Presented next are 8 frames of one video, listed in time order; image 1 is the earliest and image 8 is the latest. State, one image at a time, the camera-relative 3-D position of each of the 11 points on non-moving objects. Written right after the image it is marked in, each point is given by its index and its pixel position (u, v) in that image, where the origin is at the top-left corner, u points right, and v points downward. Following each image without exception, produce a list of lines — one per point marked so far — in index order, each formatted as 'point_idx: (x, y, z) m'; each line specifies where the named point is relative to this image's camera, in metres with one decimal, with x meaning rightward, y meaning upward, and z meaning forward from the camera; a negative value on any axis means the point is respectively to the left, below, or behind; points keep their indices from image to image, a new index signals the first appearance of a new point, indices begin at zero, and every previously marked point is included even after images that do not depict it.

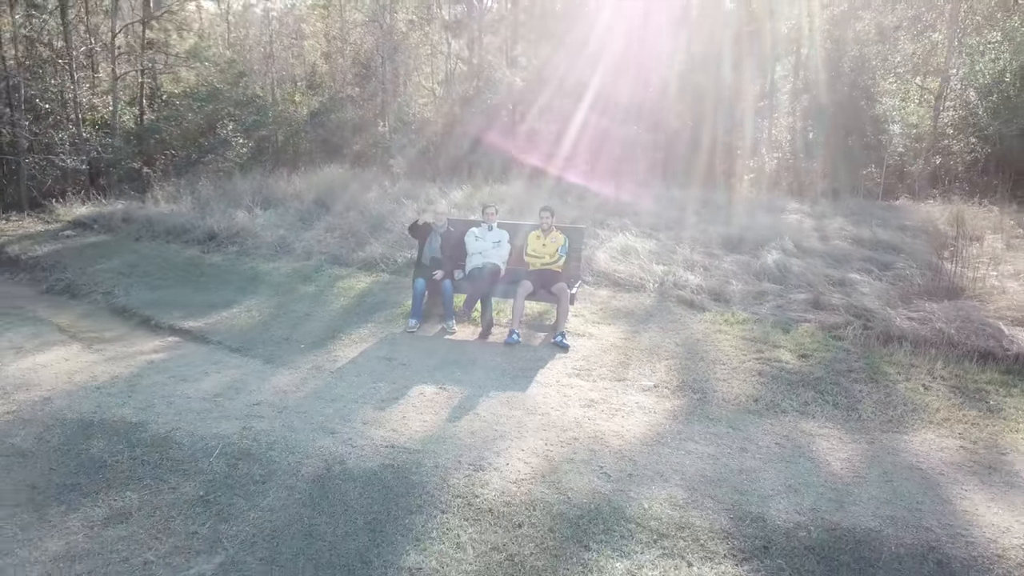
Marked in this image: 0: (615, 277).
0: (+0.8, +0.1, +6.2) m
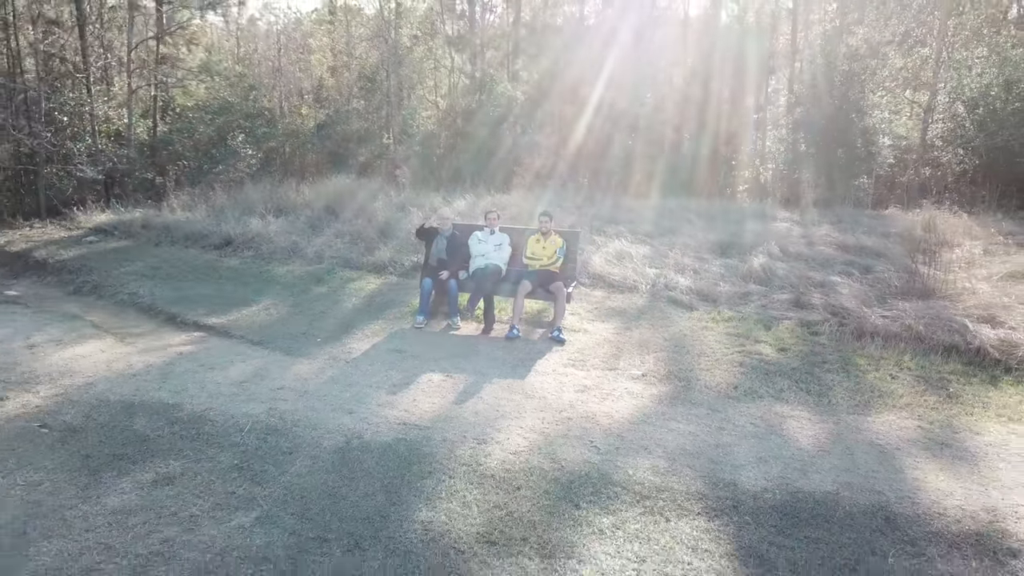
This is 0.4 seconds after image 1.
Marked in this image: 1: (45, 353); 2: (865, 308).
0: (+0.8, +0.1, +6.6) m
1: (-2.7, -0.4, +4.6) m
2: (+2.5, -0.1, +5.7) m
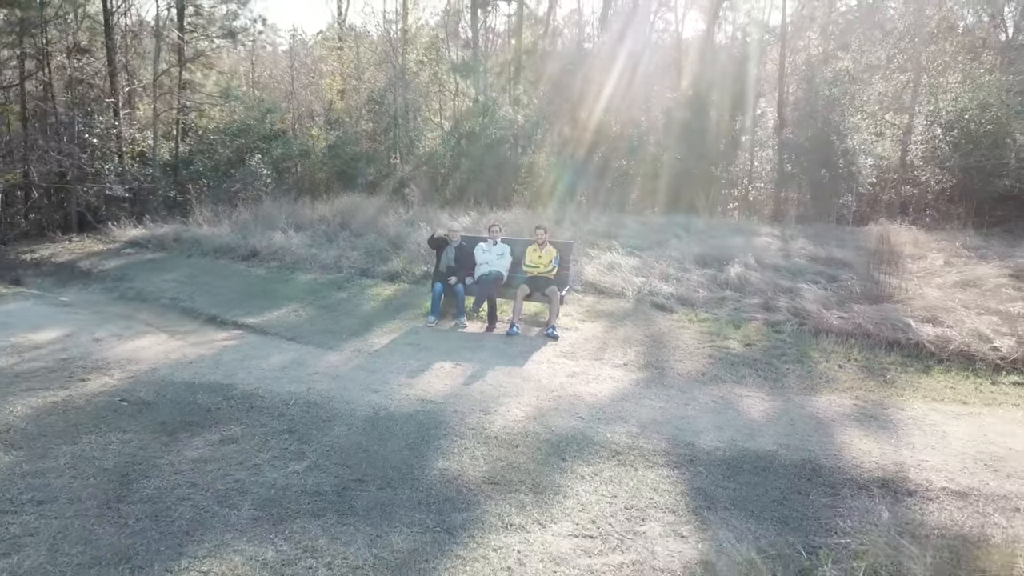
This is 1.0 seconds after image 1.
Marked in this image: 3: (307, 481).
0: (+0.8, 0.0, +7.4) m
1: (-2.7, -0.4, +5.4) m
2: (+2.5, -0.2, +6.4) m
3: (-0.9, -0.8, +3.5) m
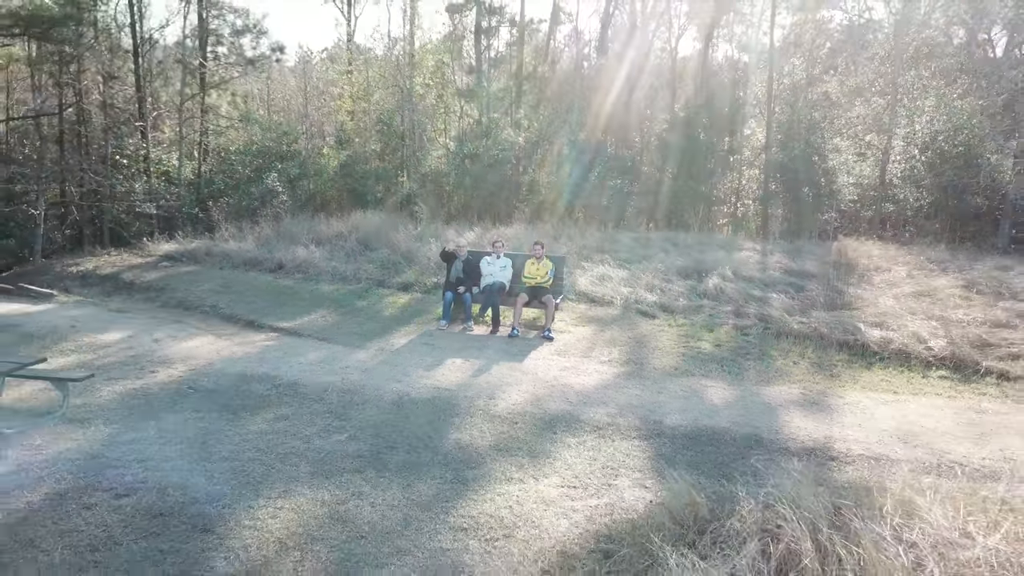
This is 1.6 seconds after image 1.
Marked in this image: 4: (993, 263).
0: (+0.8, -0.1, +8.3) m
1: (-2.7, -0.4, +6.3) m
2: (+2.5, -0.3, +7.3) m
3: (-0.9, -0.9, +4.4) m
4: (+6.6, +0.3, +11.1) m
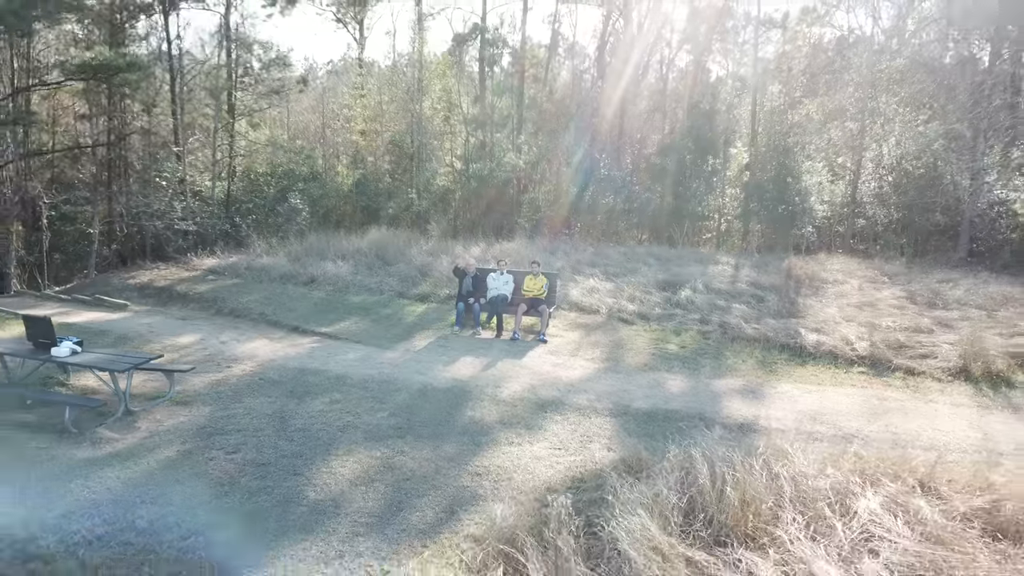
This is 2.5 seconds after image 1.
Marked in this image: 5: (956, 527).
0: (+0.8, -0.2, +9.7) m
1: (-2.7, -0.6, +7.7) m
2: (+2.5, -0.4, +8.8) m
3: (-0.9, -1.0, +5.8) m
4: (+6.6, +0.2, +12.5) m
5: (+2.2, -1.2, +3.9) m
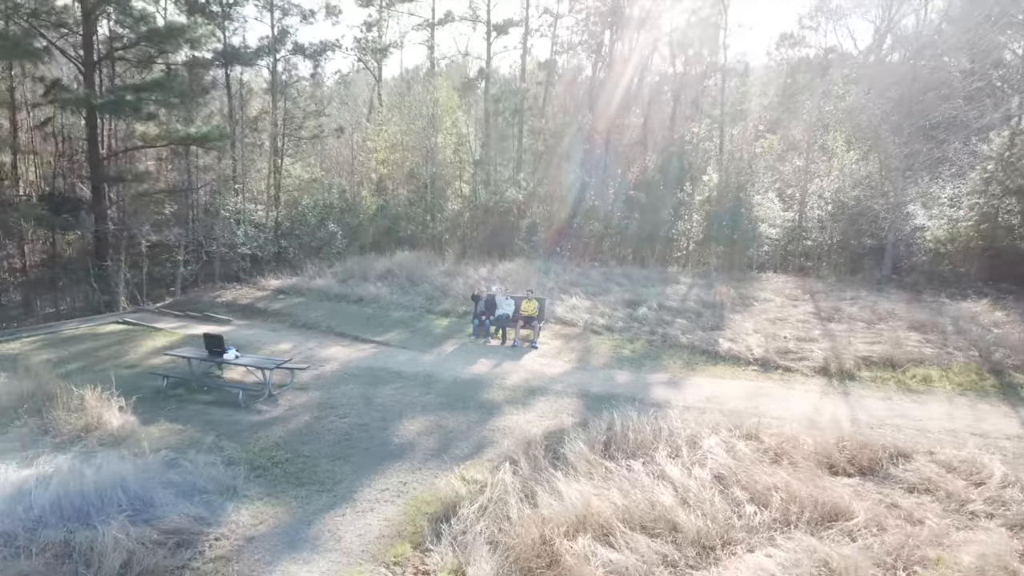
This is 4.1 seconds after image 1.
0: (+0.8, -0.5, +13.0) m
1: (-2.7, -0.9, +11.0) m
2: (+2.5, -0.7, +12.1) m
3: (-0.9, -1.3, +9.1) m
4: (+6.7, -0.1, +15.9) m
5: (+2.2, -1.5, +7.3) m
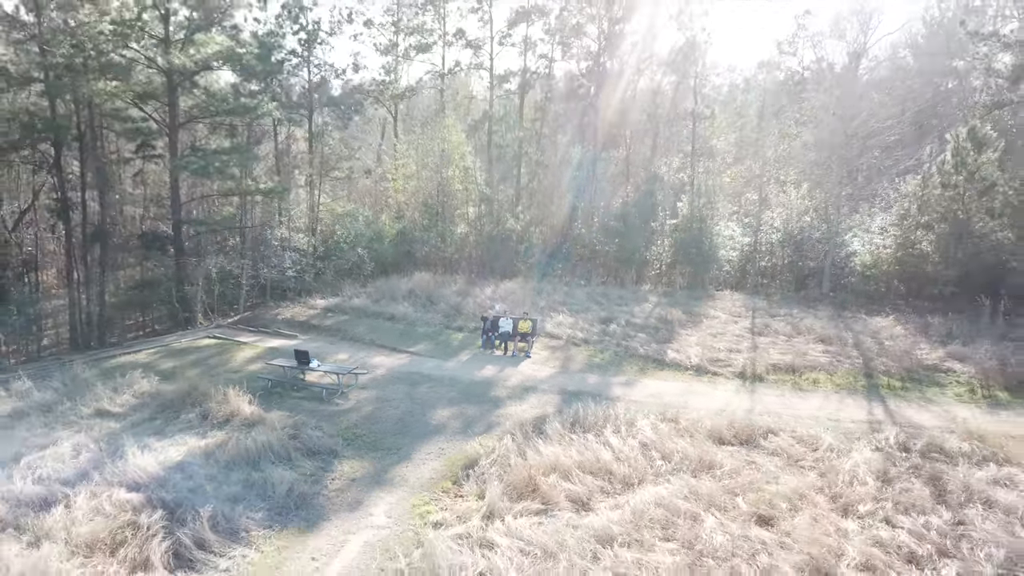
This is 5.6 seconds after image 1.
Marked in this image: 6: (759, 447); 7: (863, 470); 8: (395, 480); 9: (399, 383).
0: (+0.8, -1.0, +16.8) m
1: (-2.7, -1.3, +14.9) m
2: (+2.5, -1.2, +15.9) m
3: (-0.9, -1.7, +12.9) m
4: (+6.7, -0.6, +19.7) m
5: (+2.2, -2.0, +11.1) m
6: (+3.4, -2.2, +10.9) m
7: (+4.3, -2.2, +9.9) m
8: (-1.4, -2.3, +9.7) m
9: (-1.9, -1.6, +13.3) m
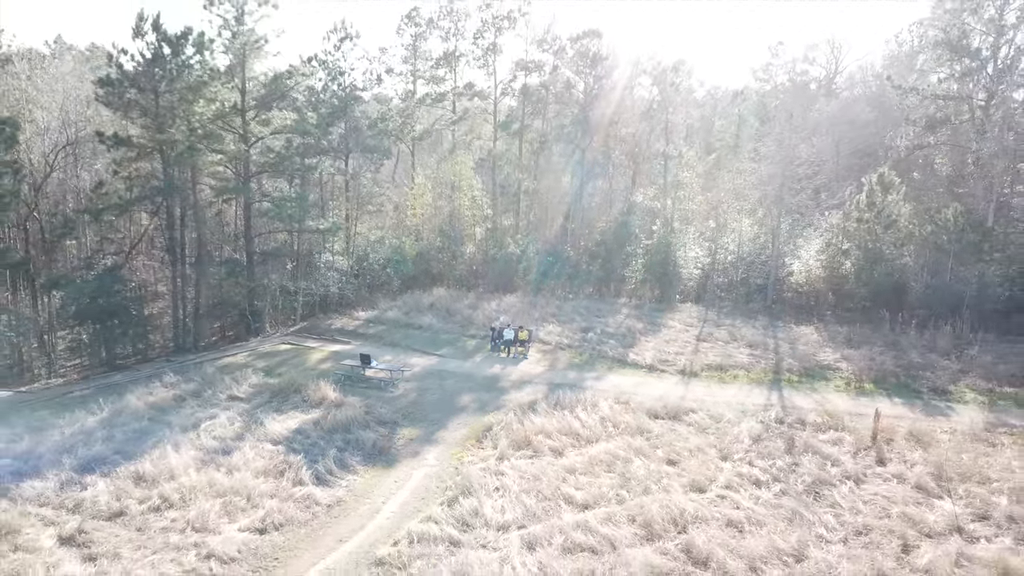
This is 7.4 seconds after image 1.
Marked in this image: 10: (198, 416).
0: (+0.9, -1.4, +22.0) m
1: (-2.6, -1.8, +20.1) m
2: (+2.6, -1.6, +21.1) m
3: (-0.8, -2.2, +18.1) m
4: (+6.7, -1.0, +24.9) m
5: (+2.2, -2.5, +16.3) m
6: (+3.4, -2.7, +16.1) m
7: (+4.4, -2.7, +15.1) m
8: (-1.4, -2.8, +14.9) m
9: (-1.9, -2.1, +18.5) m
10: (-6.0, -2.4, +15.2) m
